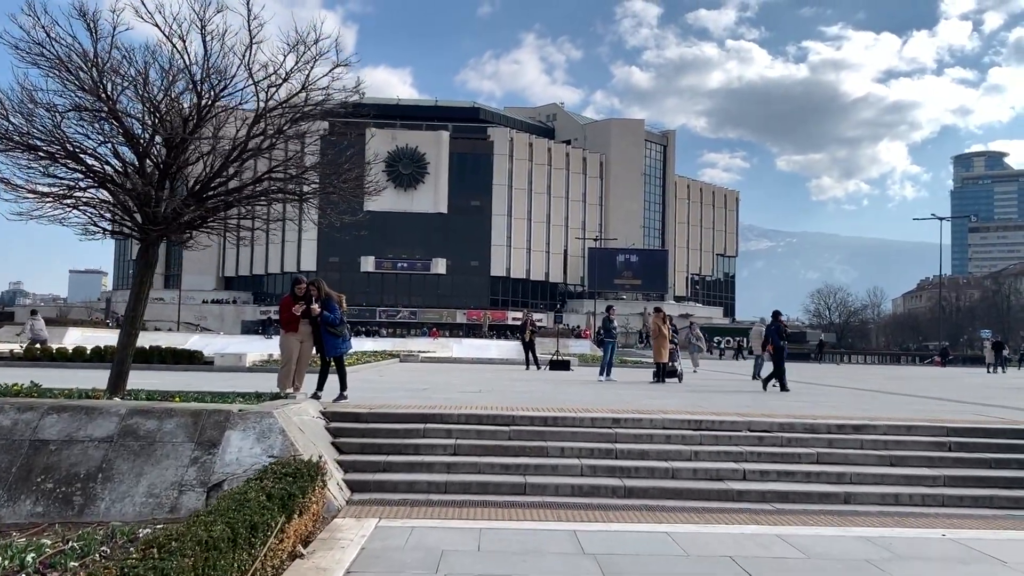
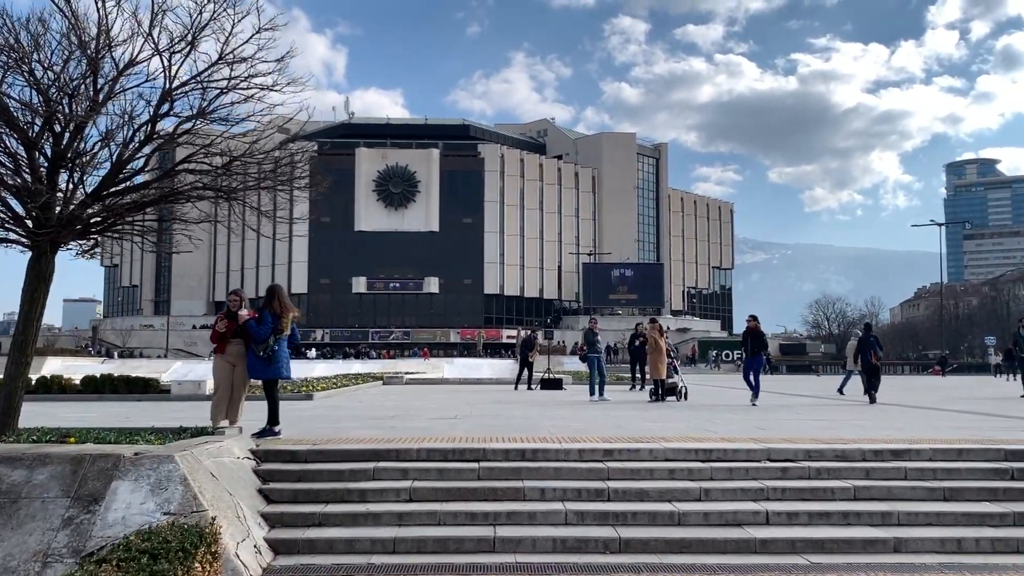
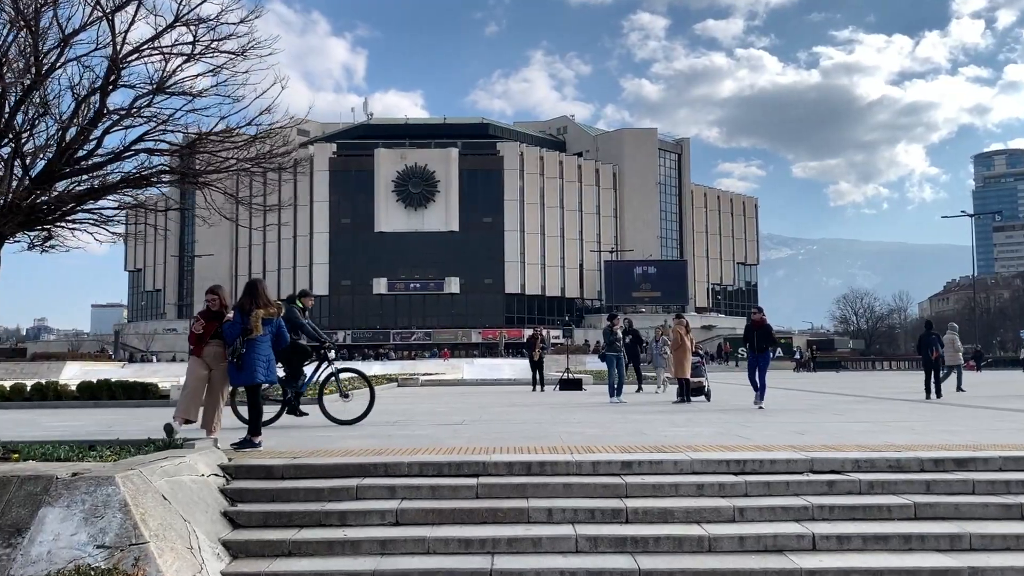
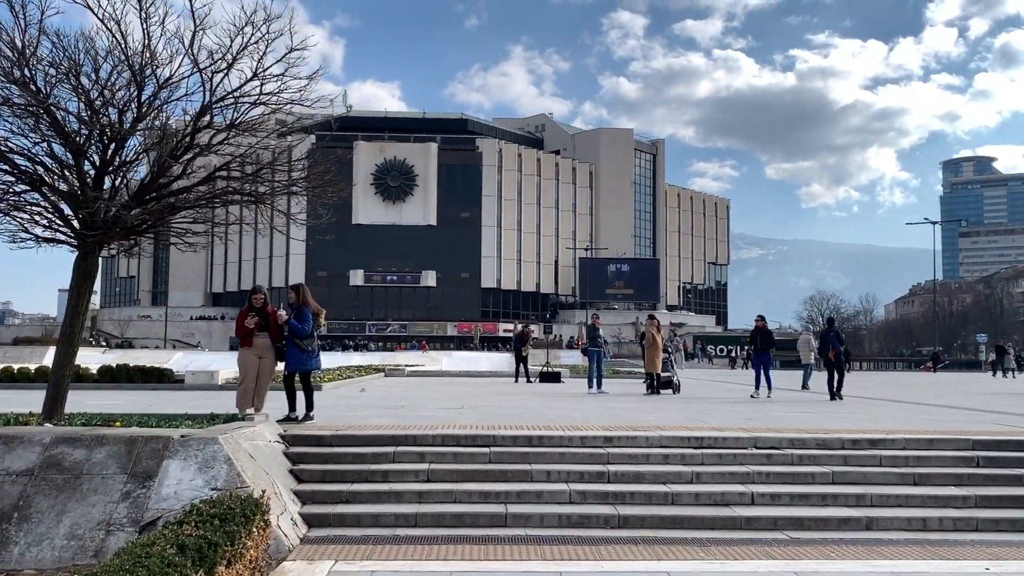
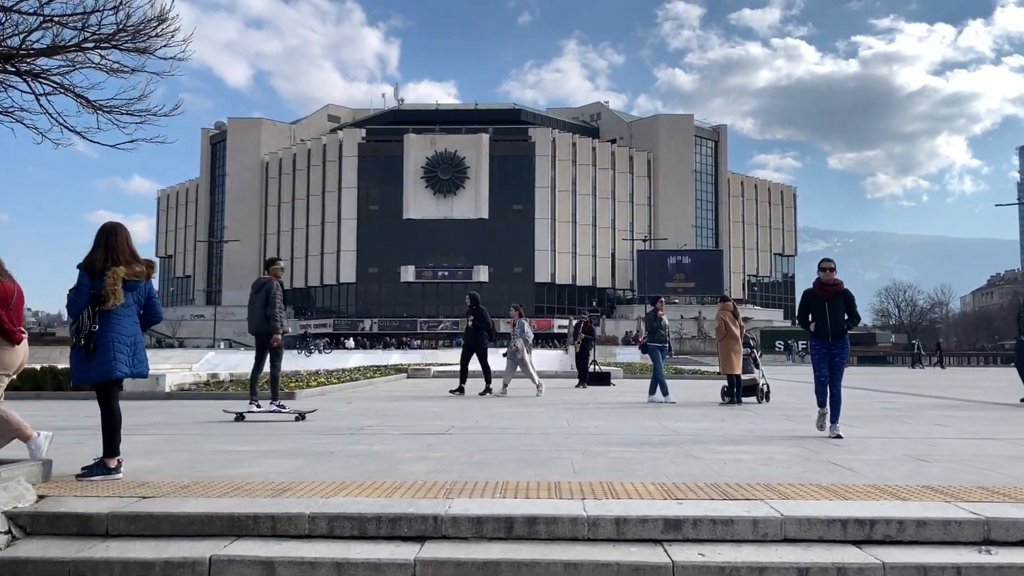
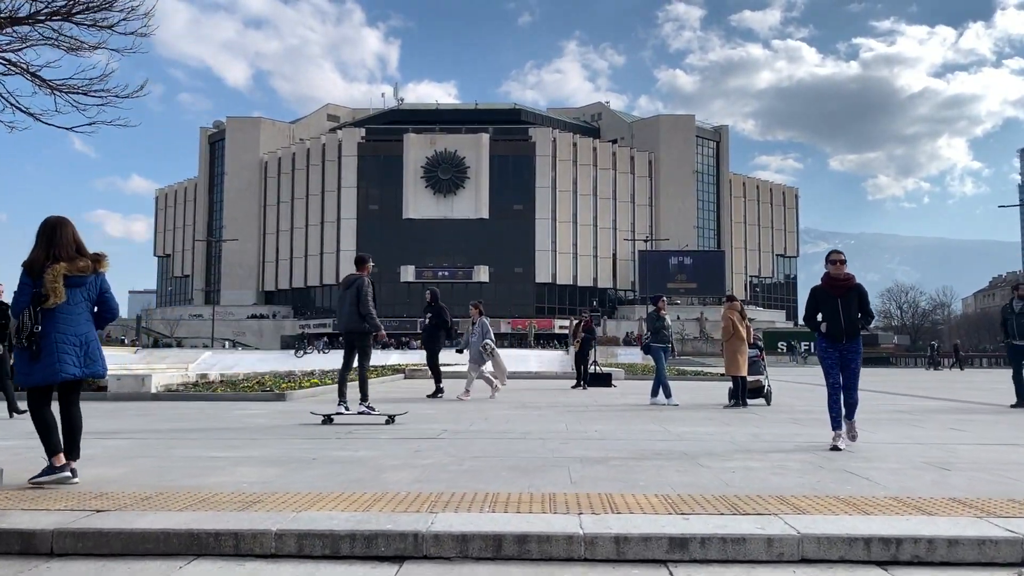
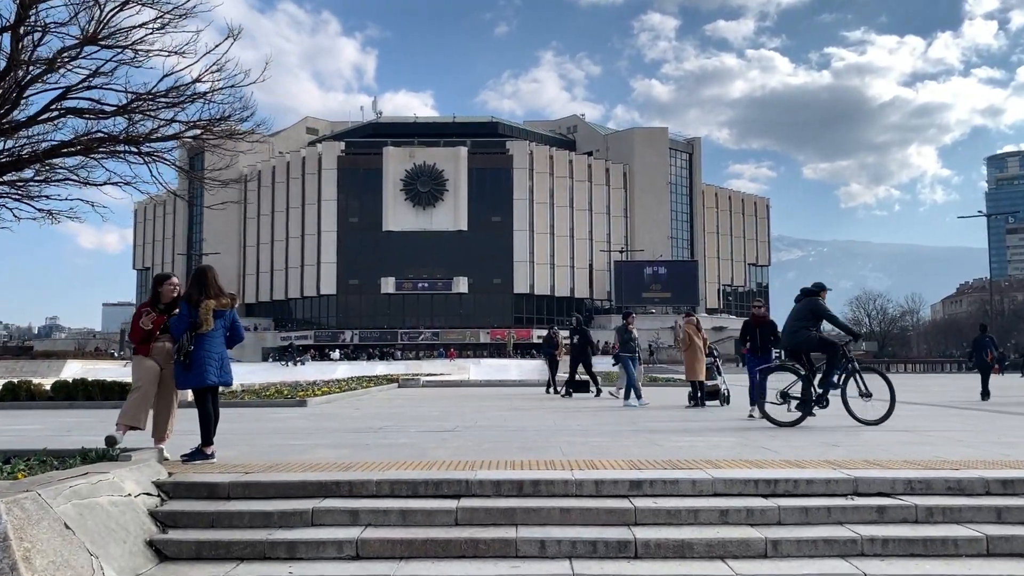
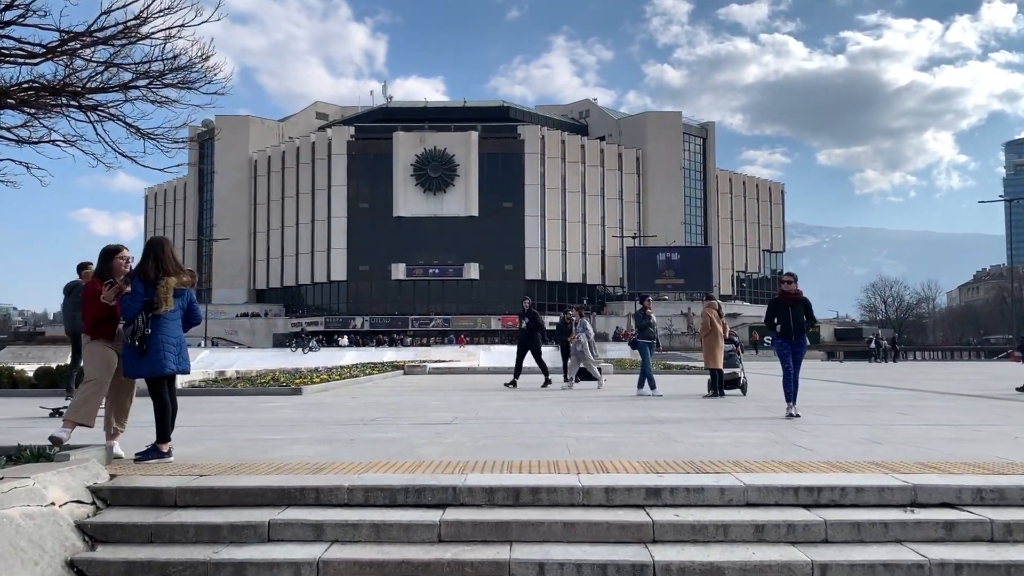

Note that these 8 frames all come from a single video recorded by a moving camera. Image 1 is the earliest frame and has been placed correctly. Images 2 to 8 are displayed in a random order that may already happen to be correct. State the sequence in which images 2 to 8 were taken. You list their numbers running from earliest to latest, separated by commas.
4, 2, 3, 7, 8, 5, 6
